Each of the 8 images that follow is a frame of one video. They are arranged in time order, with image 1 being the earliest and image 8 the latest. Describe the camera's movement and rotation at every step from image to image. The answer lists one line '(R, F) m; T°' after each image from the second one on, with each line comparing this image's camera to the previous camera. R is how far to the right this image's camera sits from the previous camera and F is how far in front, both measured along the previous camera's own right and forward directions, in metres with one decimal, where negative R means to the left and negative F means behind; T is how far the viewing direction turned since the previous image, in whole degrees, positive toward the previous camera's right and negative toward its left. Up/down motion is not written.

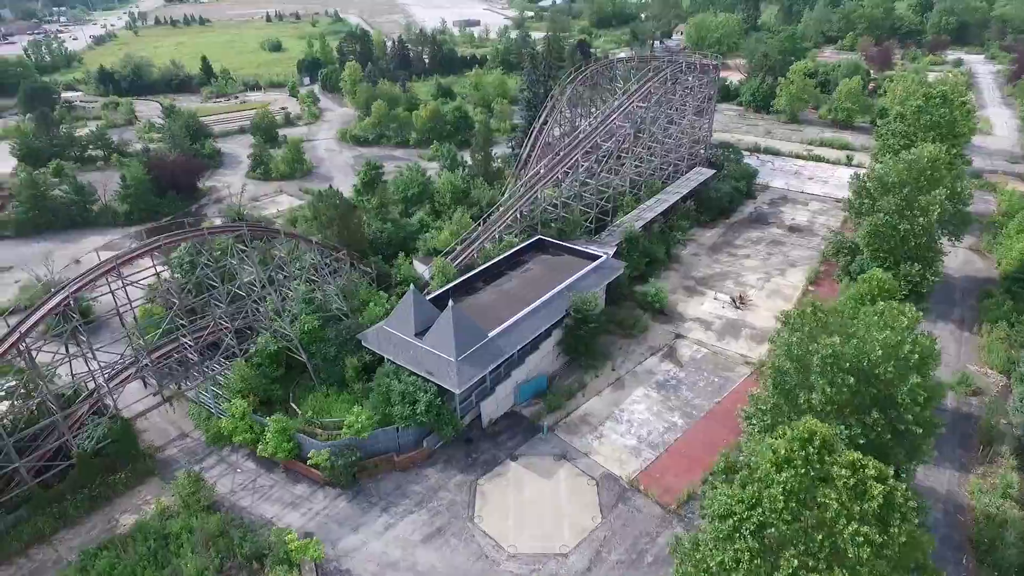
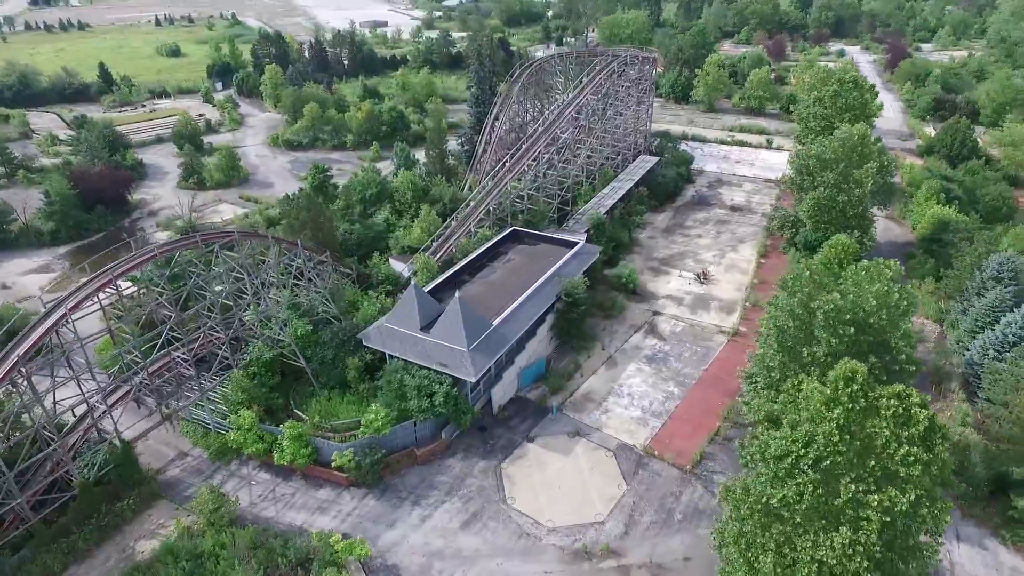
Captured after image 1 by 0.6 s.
(-2.6, -0.3) m; +8°
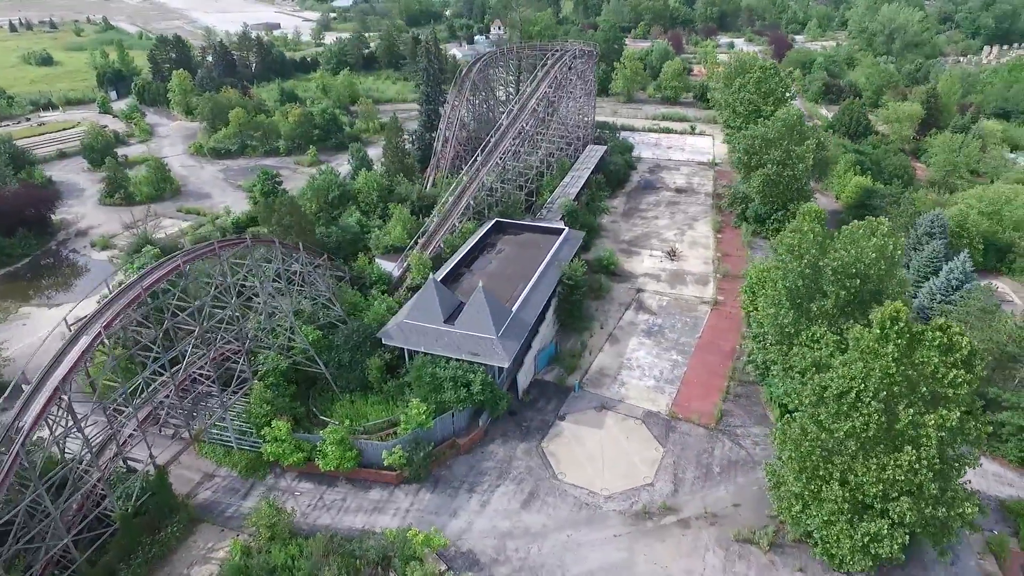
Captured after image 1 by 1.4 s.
(-3.4, -0.2) m; +9°
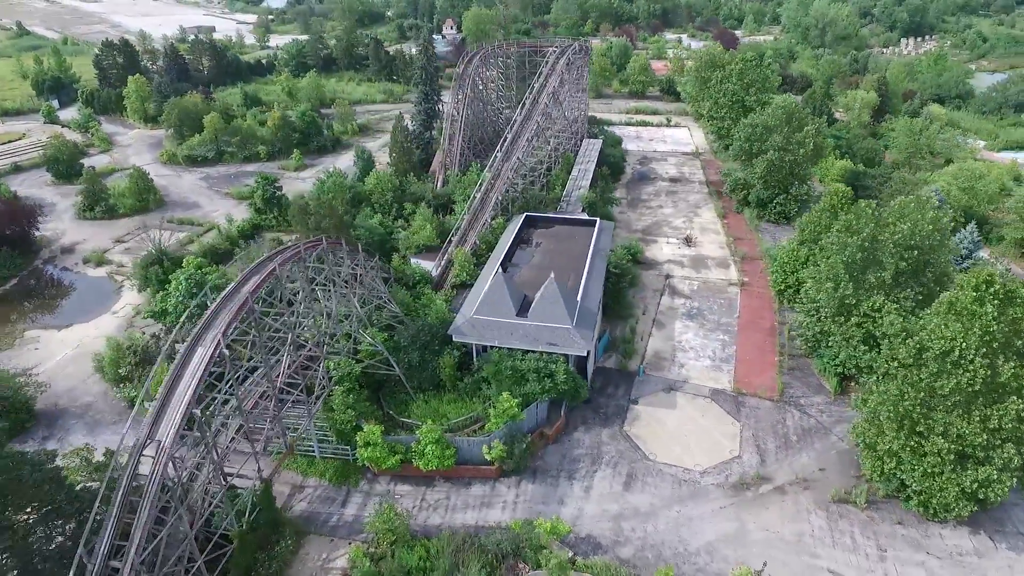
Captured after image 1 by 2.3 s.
(-3.9, 0.0) m; +6°
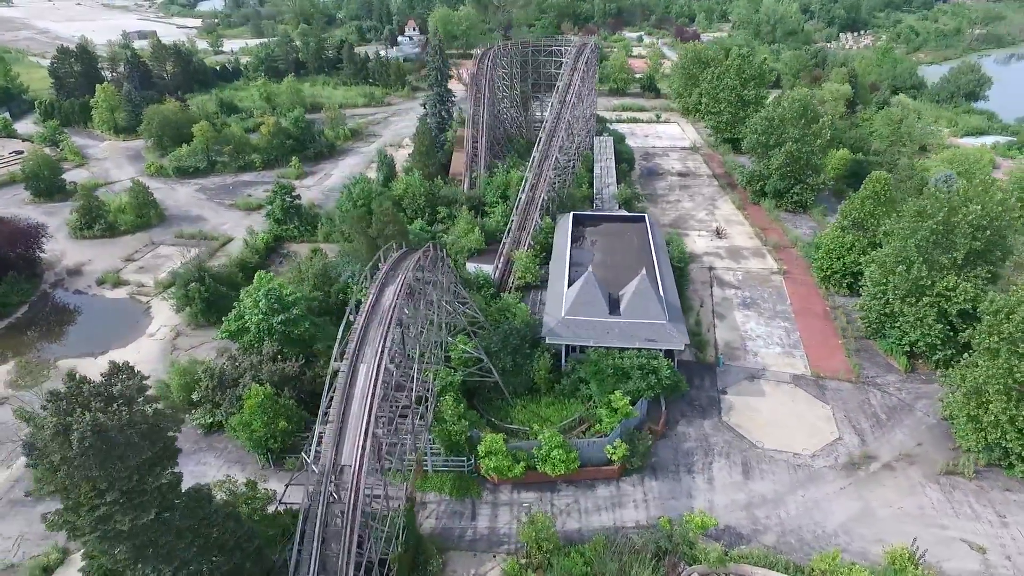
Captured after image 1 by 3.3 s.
(-4.3, +0.4) m; +5°
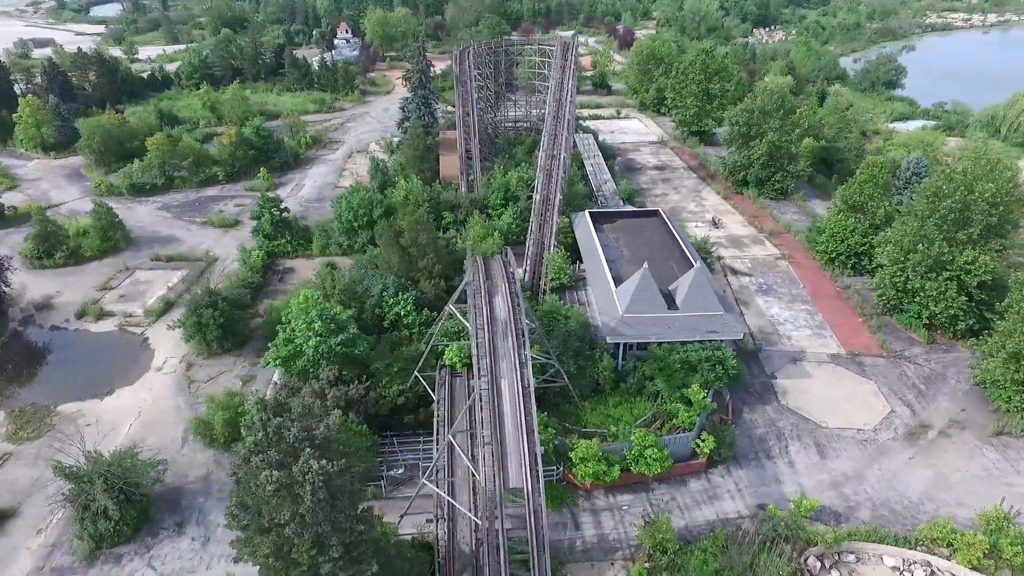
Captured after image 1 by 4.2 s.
(-3.8, +0.6) m; +7°
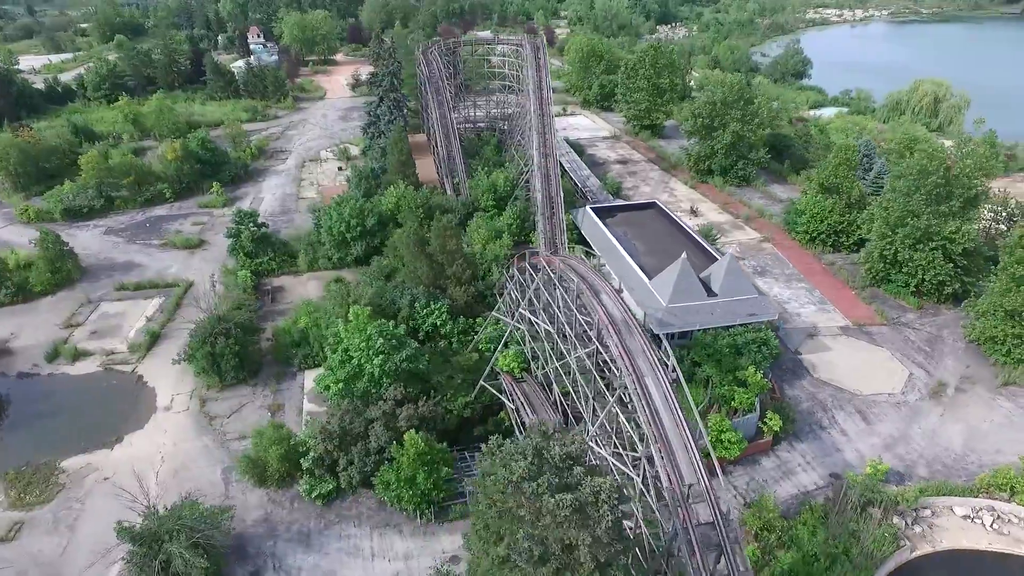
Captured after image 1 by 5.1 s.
(-3.9, +0.6) m; +8°
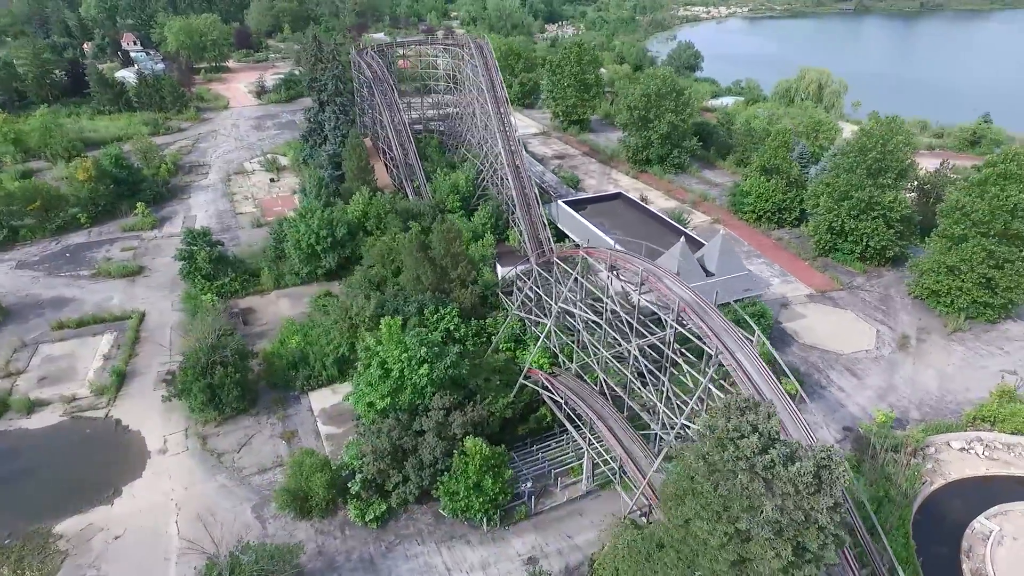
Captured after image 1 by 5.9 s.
(-3.5, +0.4) m; +10°
